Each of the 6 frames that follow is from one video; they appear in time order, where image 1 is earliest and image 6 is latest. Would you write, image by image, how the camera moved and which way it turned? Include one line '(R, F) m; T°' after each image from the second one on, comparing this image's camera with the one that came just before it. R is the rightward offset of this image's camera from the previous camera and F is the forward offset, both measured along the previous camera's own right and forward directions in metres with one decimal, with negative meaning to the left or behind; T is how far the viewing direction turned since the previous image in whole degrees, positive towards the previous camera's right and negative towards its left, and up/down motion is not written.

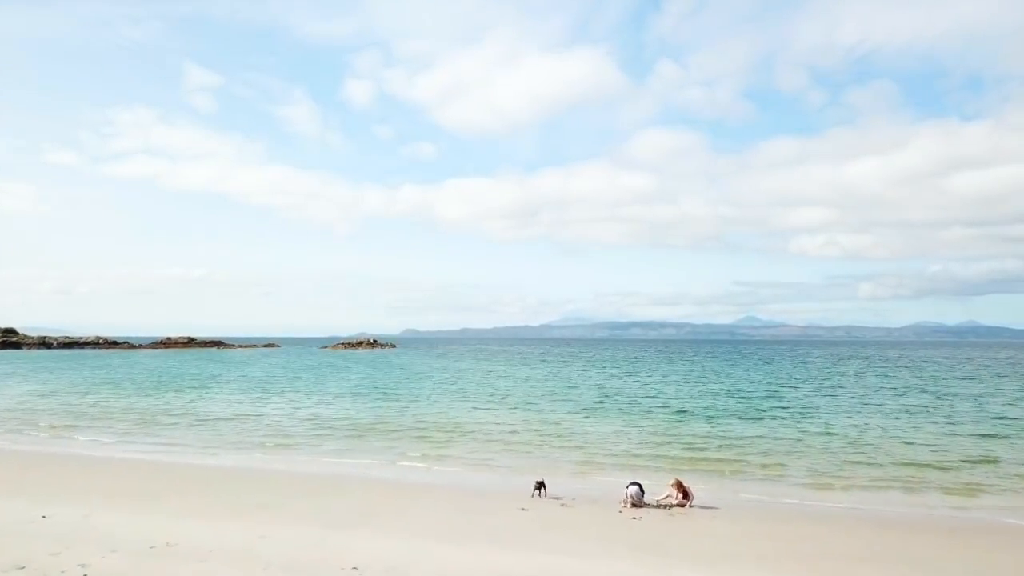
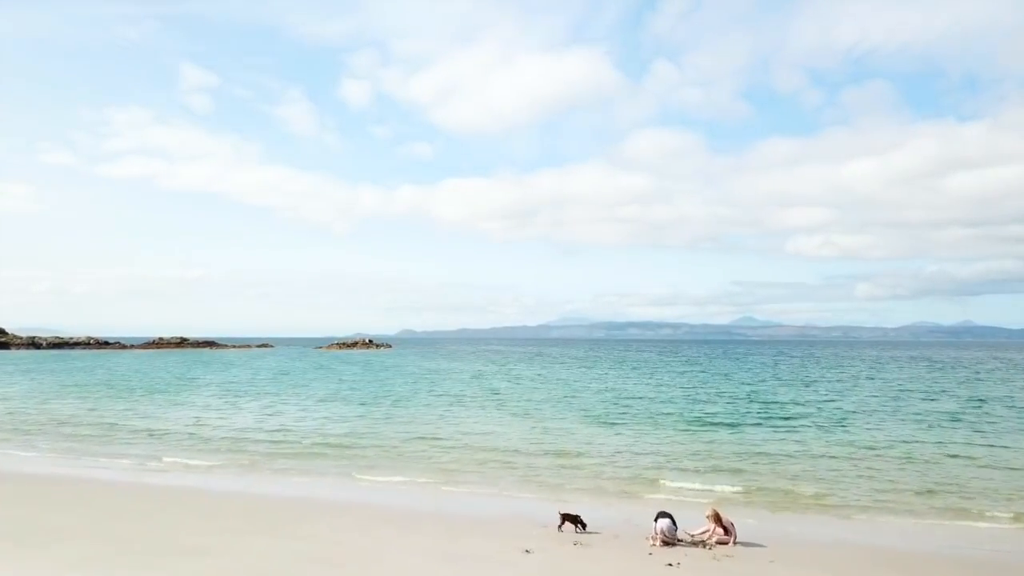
(-0.1, +2.0) m; 0°
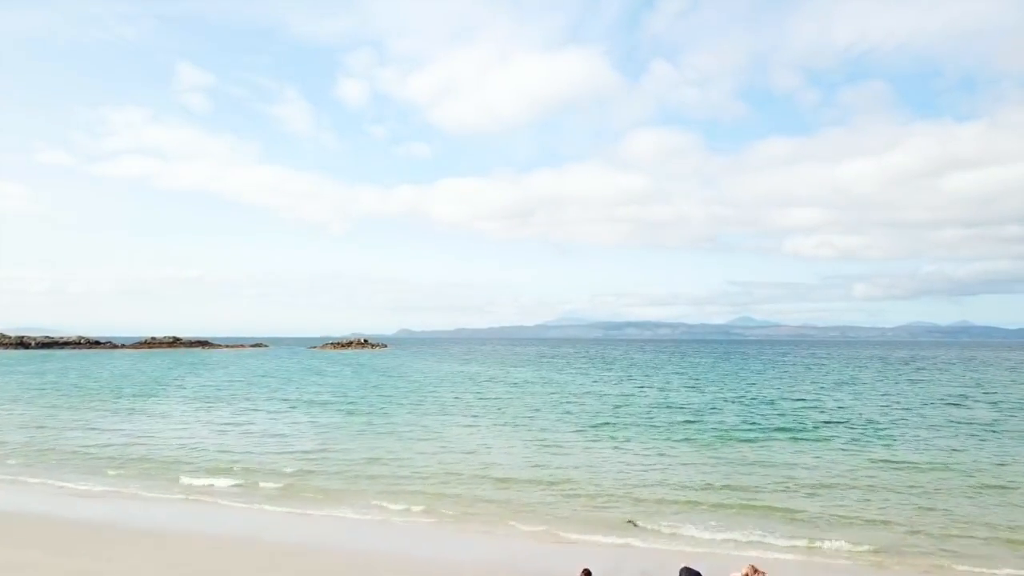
(+0.1, +2.1) m; 0°
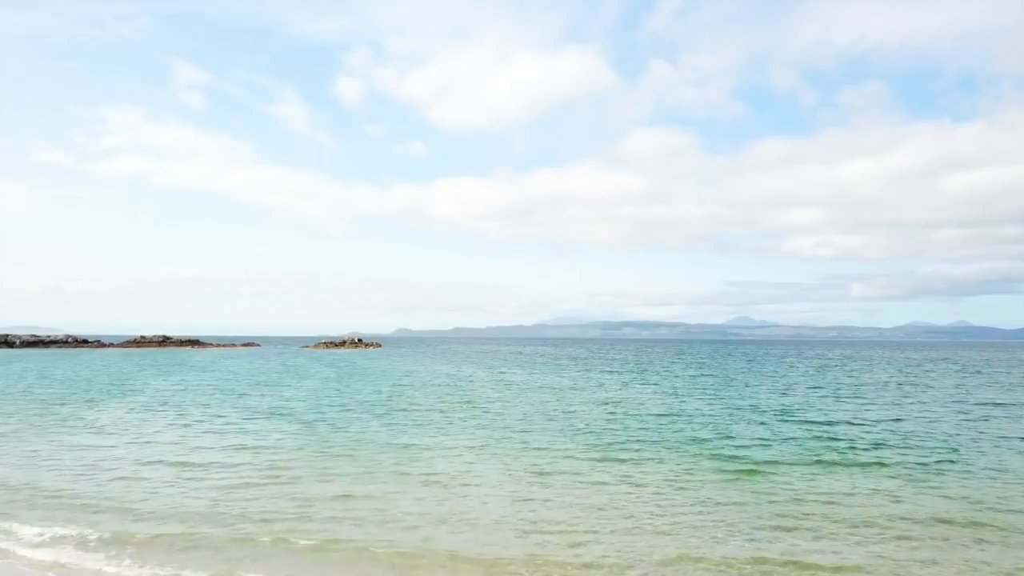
(+0.1, +3.0) m; 0°
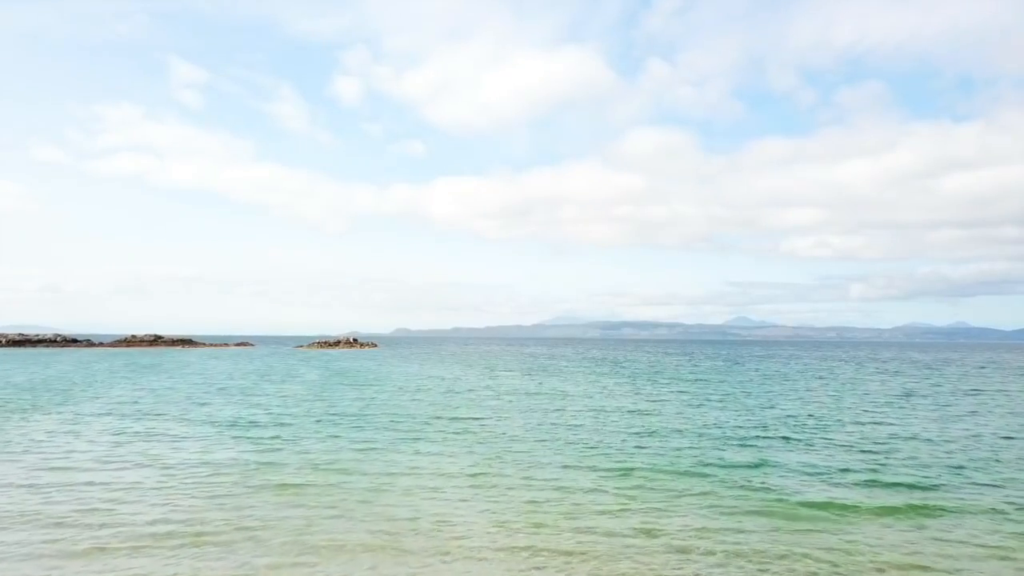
(-0.1, +2.7) m; 0°
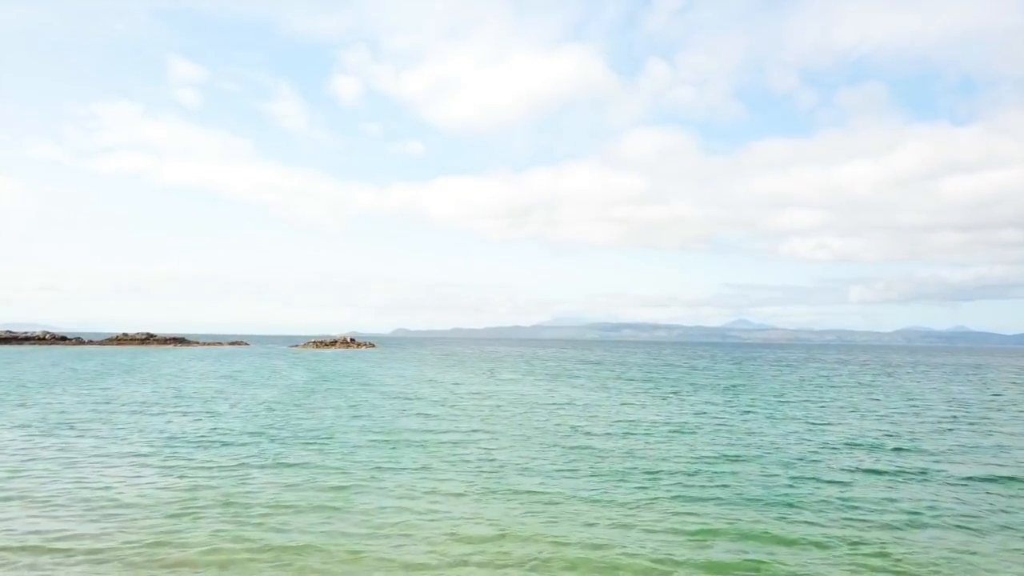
(-0.4, +3.4) m; 0°
